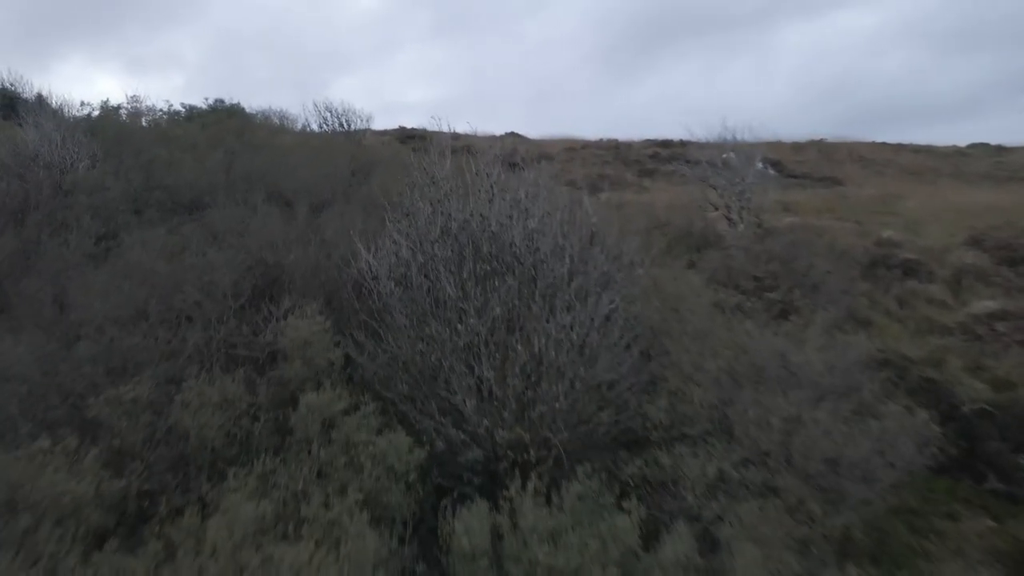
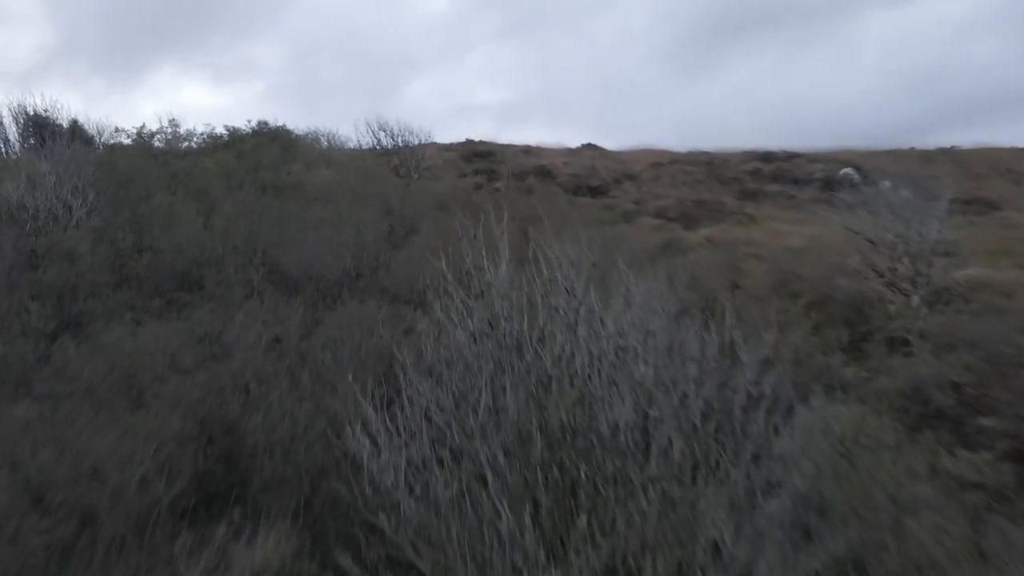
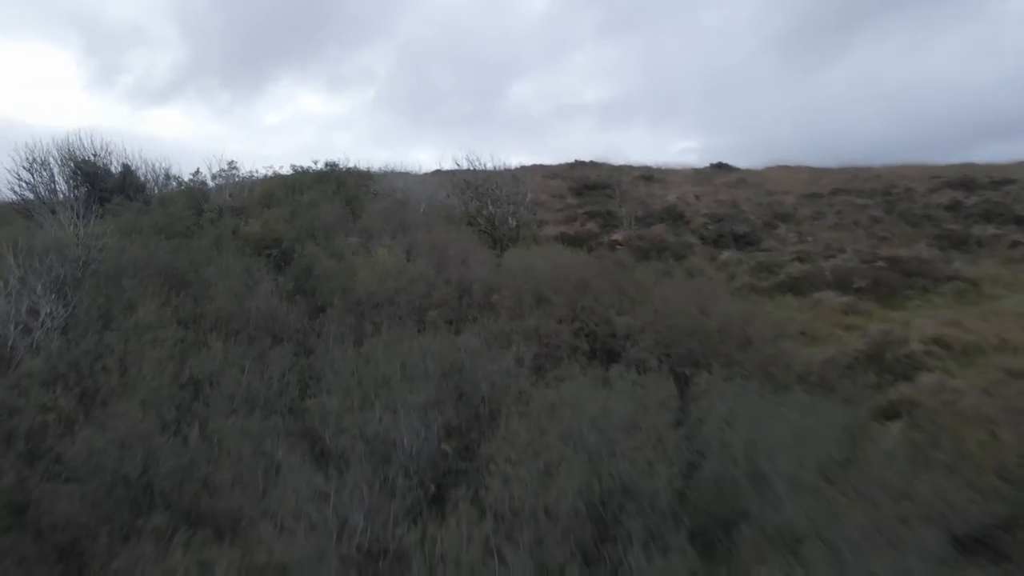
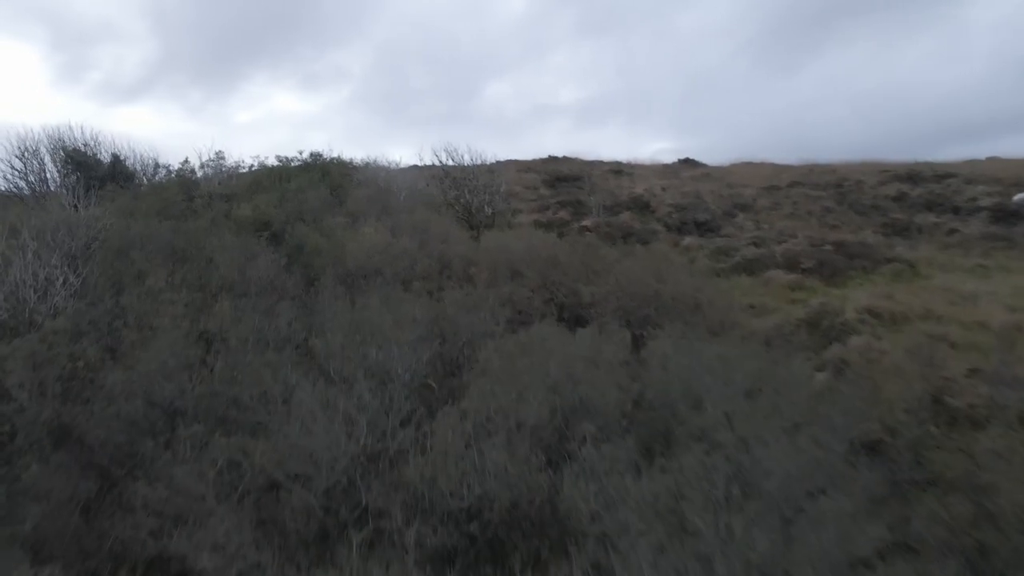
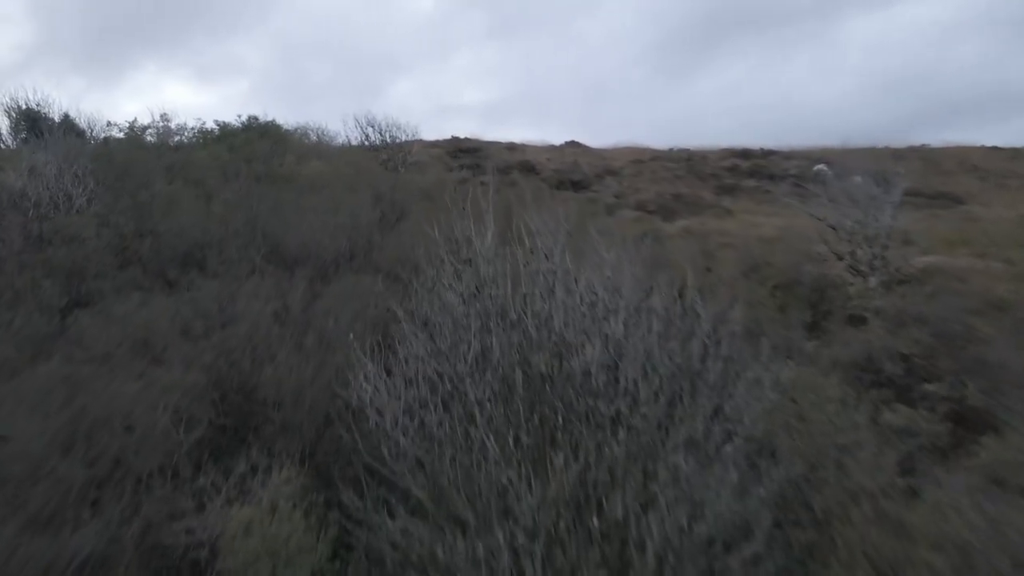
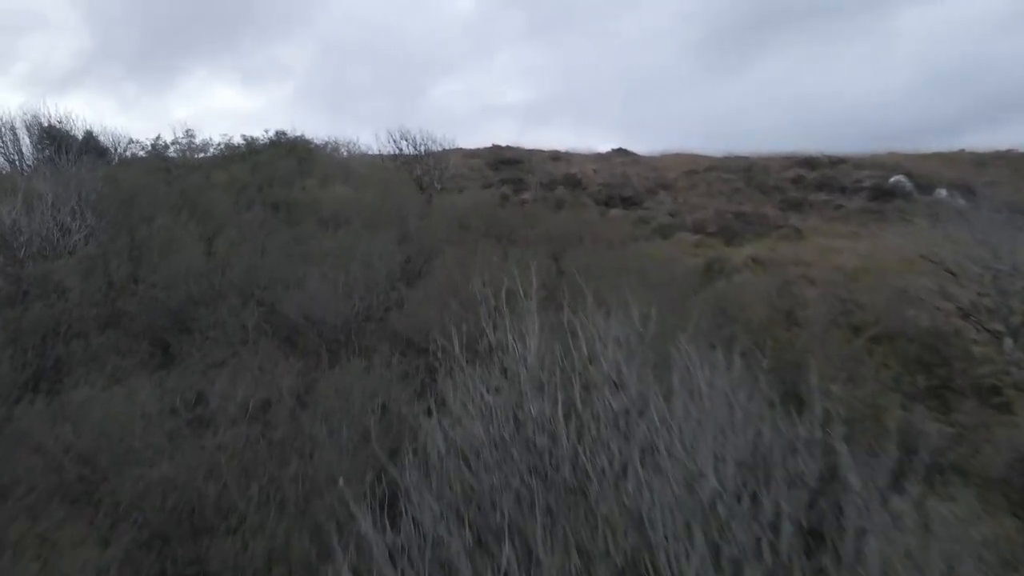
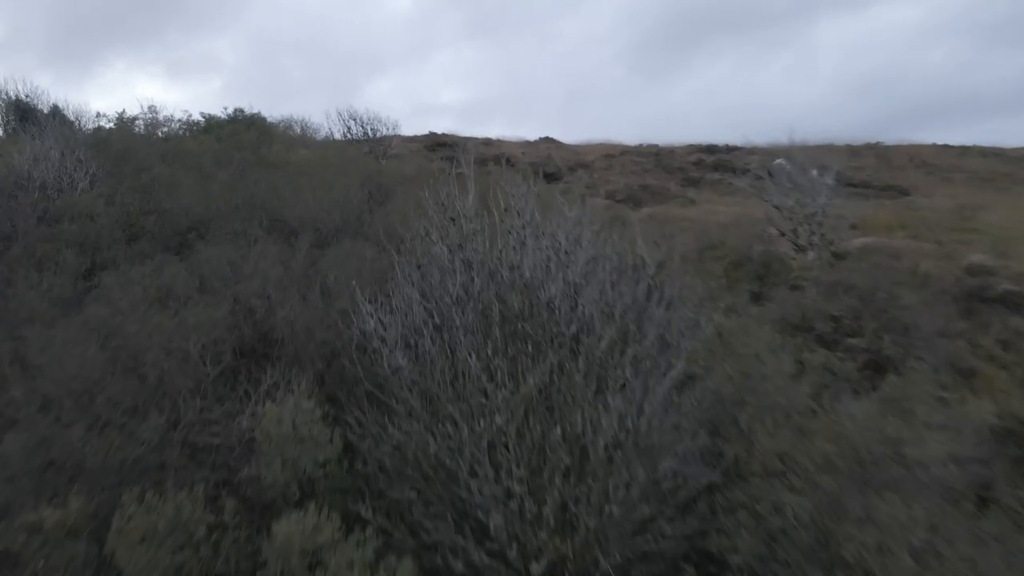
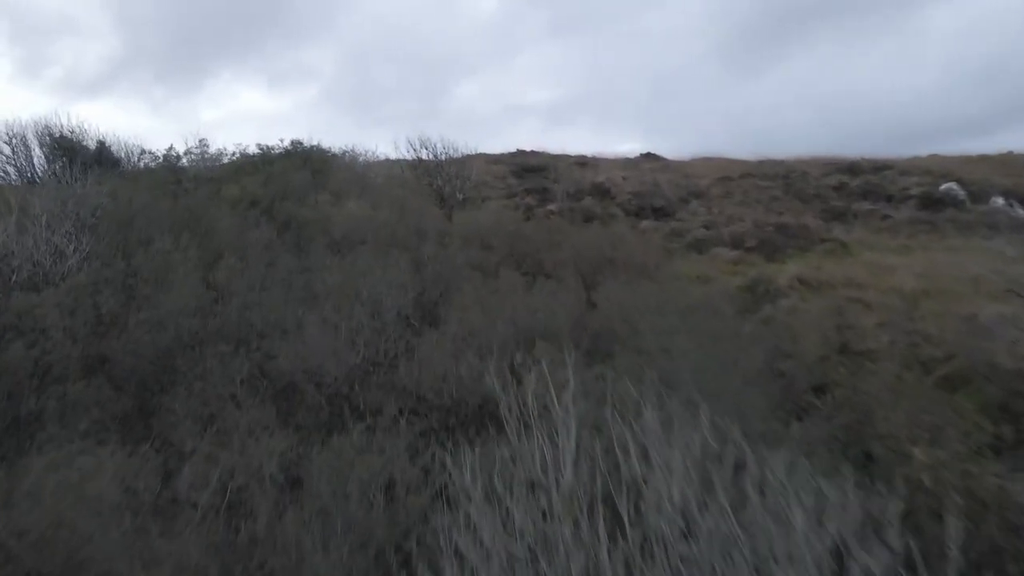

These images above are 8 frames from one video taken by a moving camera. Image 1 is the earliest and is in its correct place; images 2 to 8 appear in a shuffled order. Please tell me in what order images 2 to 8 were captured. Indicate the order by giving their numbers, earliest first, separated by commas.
7, 5, 2, 6, 8, 4, 3
